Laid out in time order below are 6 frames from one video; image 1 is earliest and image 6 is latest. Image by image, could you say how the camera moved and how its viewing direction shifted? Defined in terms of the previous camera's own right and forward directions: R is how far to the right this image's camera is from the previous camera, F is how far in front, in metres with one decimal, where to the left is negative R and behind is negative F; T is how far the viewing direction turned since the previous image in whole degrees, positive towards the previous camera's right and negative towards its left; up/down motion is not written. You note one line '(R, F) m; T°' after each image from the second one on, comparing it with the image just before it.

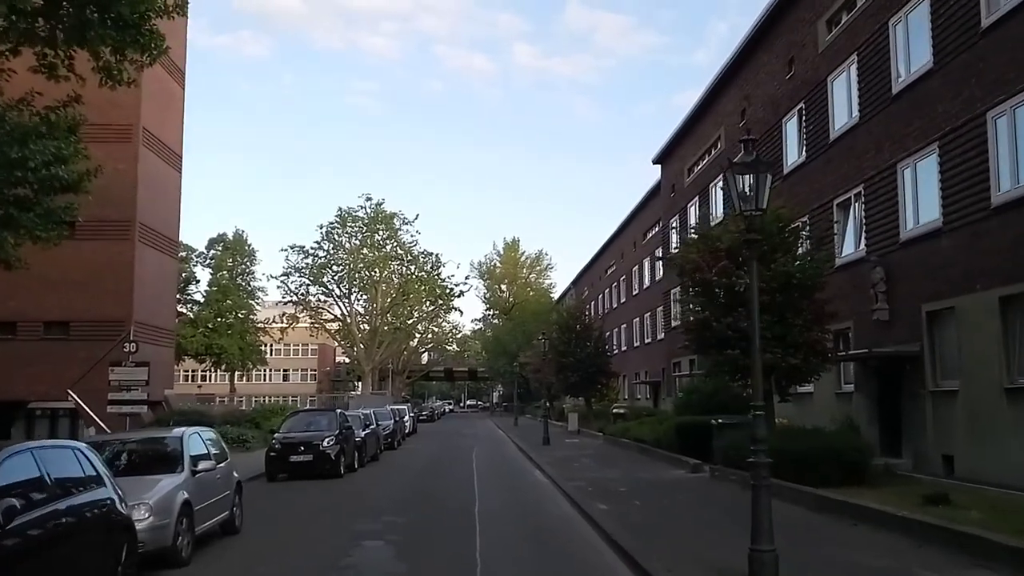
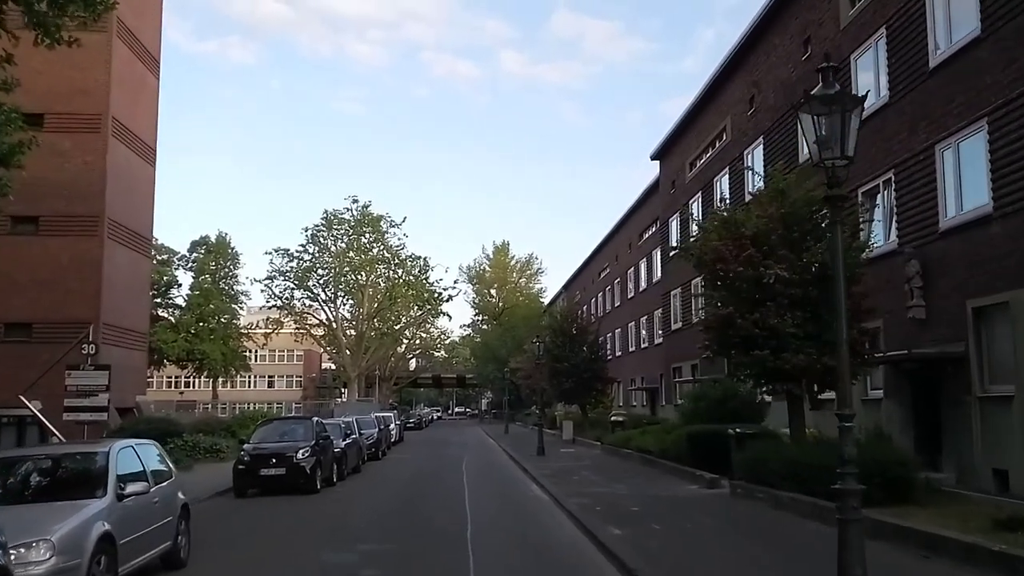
(-0.1, +2.0) m; +1°
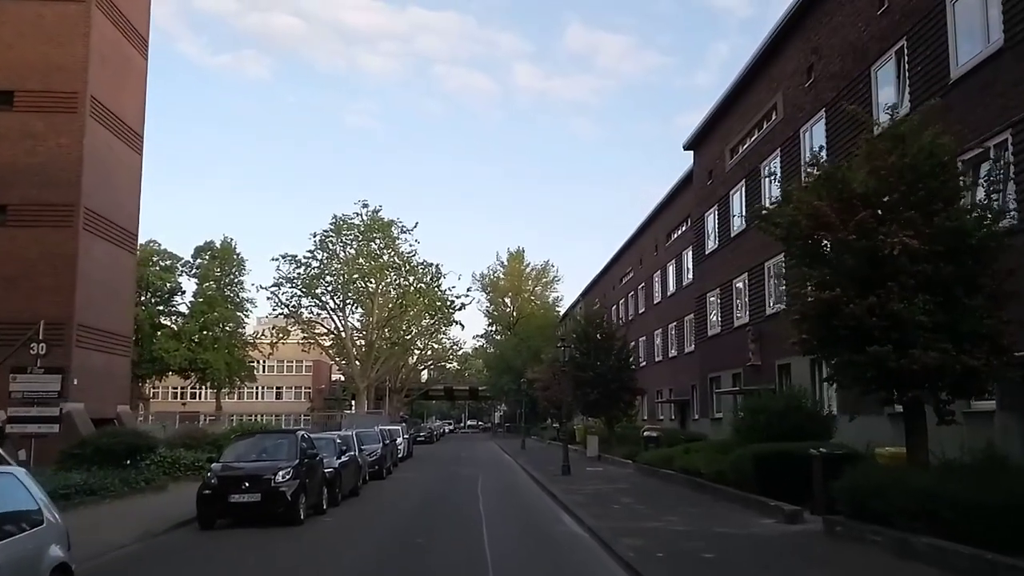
(-0.3, +3.6) m; -1°
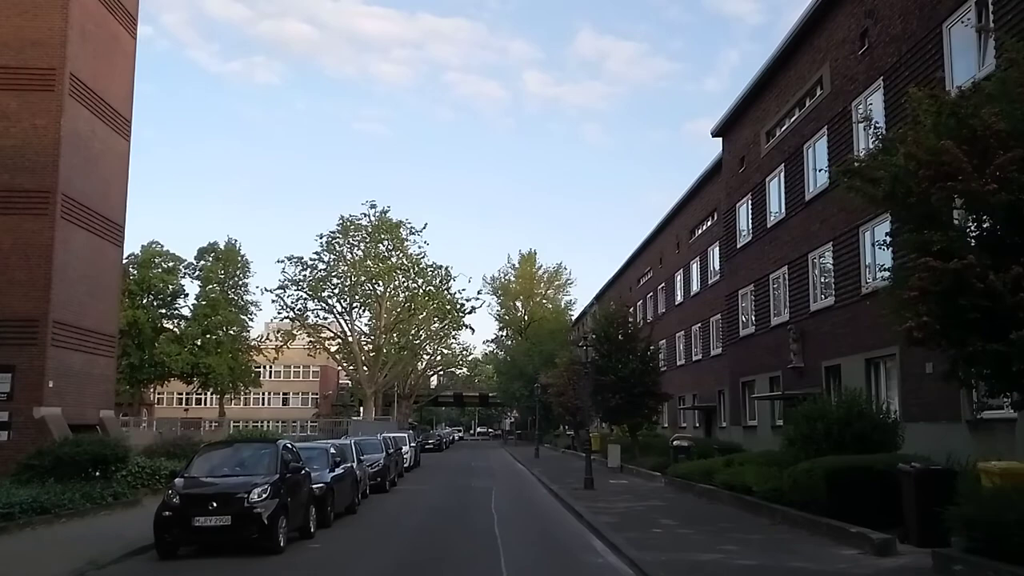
(-0.2, +2.7) m; -1°
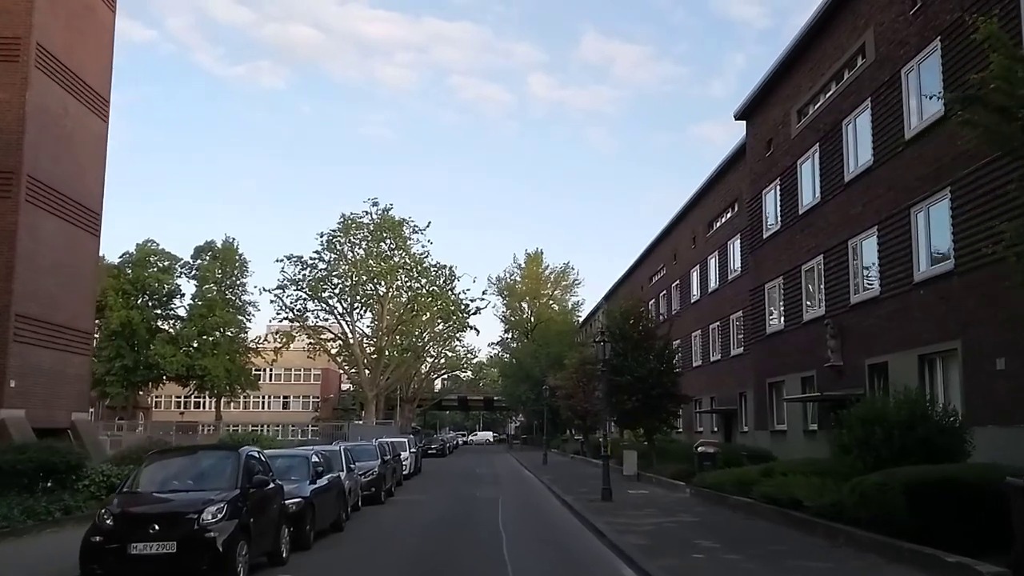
(-0.1, +2.5) m; 0°
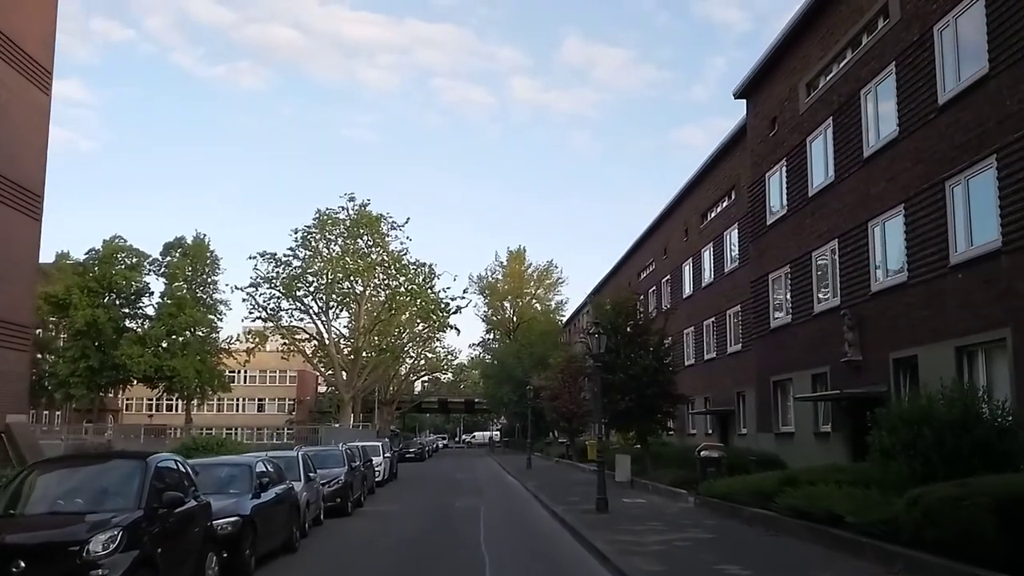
(-0.1, +2.5) m; +1°
